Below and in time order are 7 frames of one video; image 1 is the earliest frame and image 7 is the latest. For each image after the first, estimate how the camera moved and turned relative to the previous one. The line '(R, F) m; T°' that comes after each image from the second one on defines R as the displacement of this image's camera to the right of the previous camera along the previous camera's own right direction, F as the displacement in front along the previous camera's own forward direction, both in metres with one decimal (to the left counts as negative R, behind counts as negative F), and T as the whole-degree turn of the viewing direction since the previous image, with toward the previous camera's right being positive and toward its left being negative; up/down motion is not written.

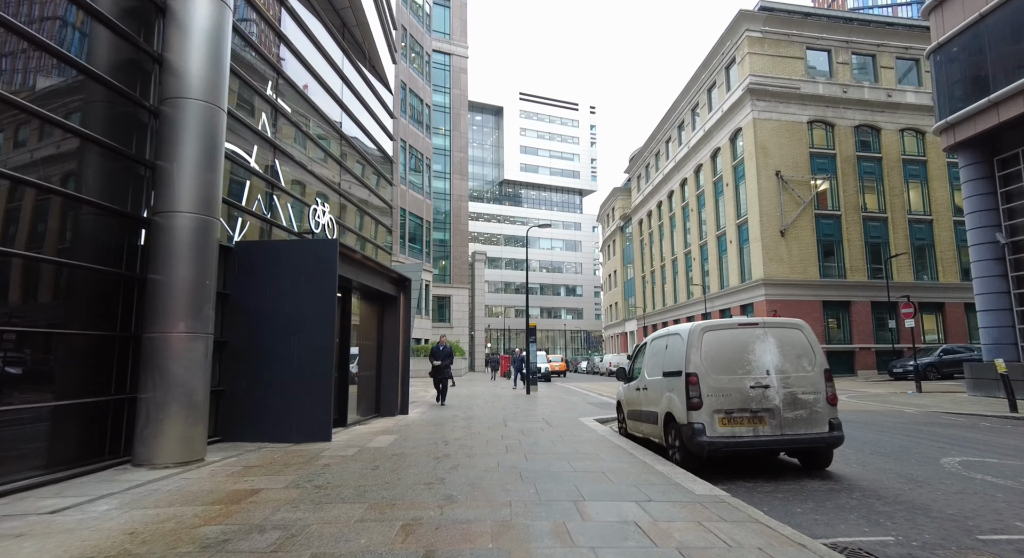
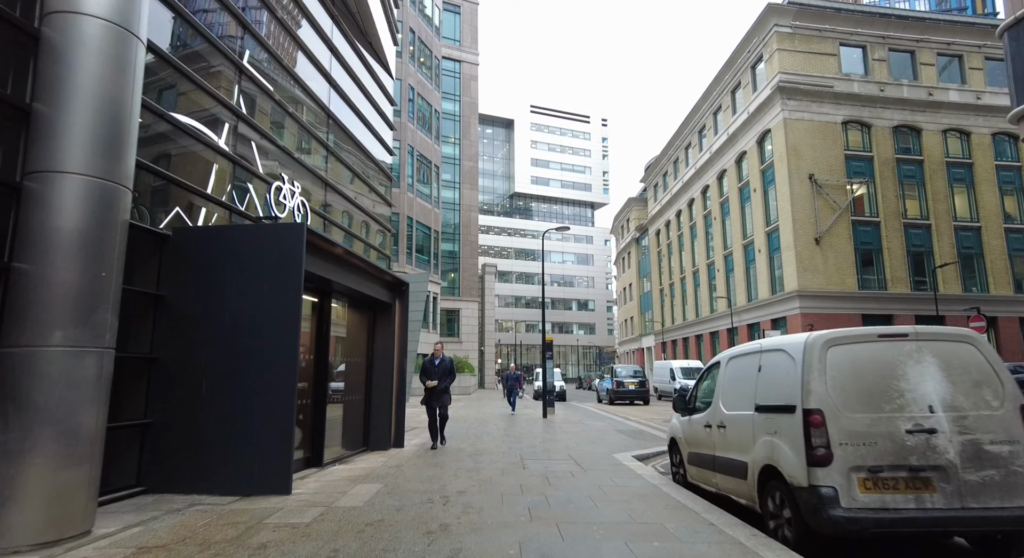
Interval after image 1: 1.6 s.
(-0.2, +2.1) m; -1°
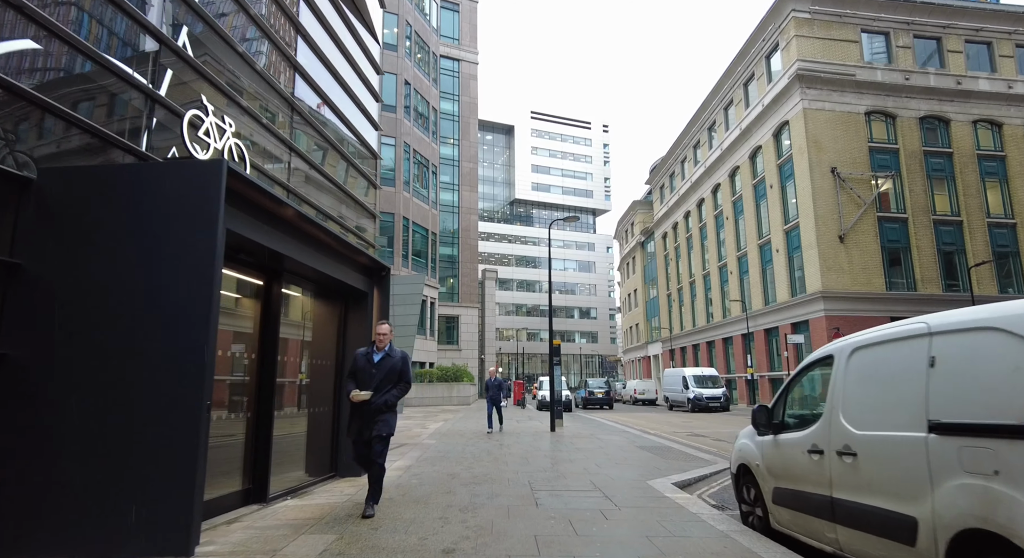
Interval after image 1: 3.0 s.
(-0.1, +2.0) m; 0°
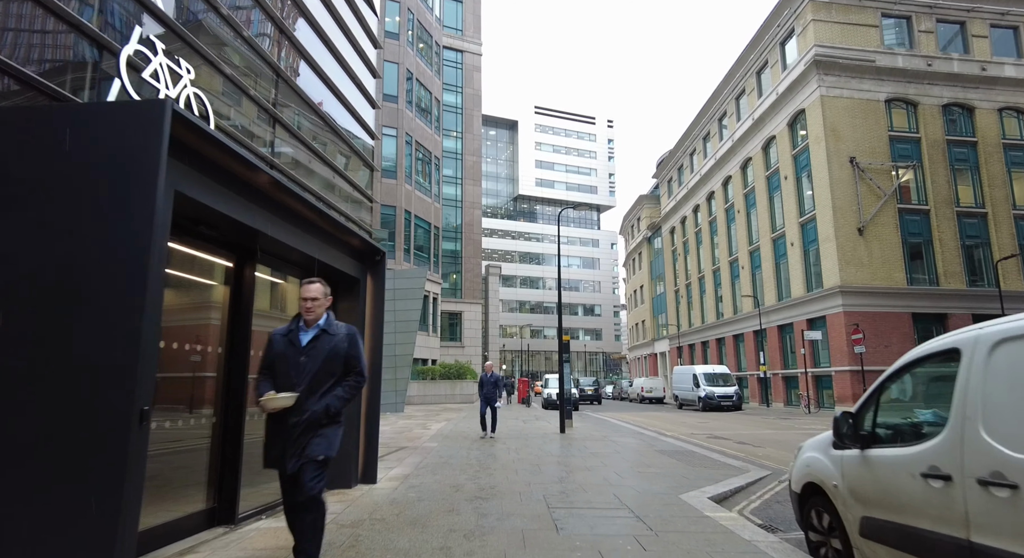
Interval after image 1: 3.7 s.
(-0.1, +1.0) m; 0°
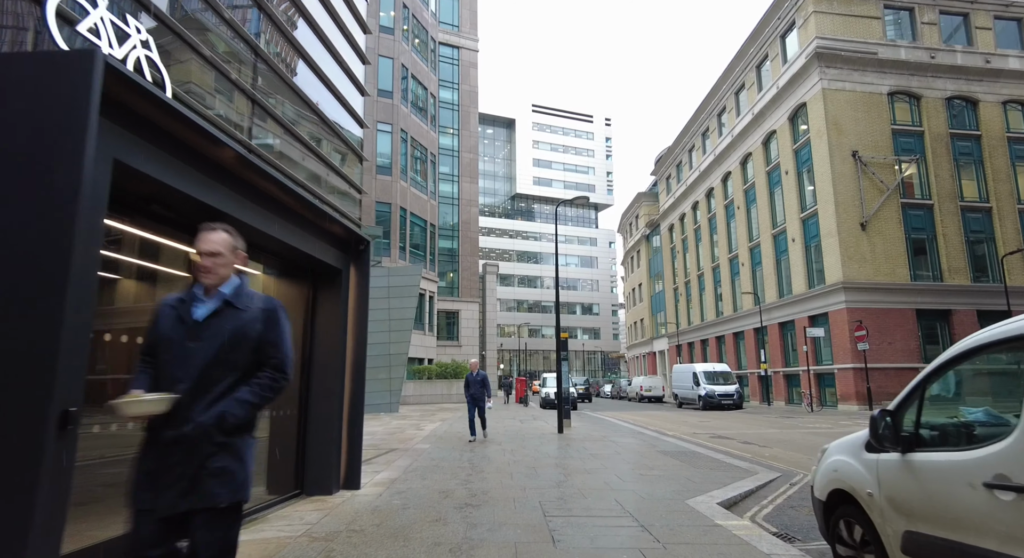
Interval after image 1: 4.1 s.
(+0.1, +0.5) m; 0°
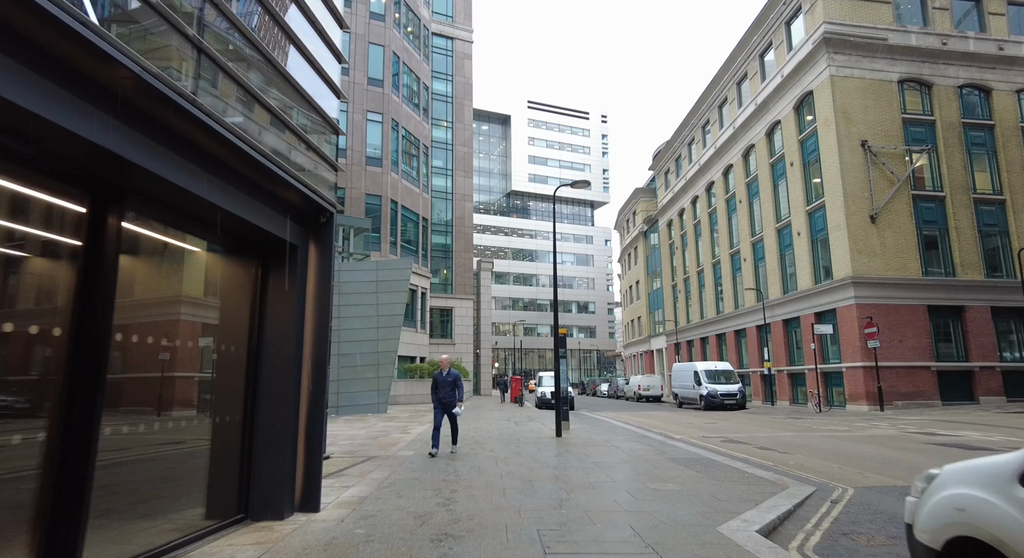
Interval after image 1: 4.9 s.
(0.0, +1.2) m; +1°
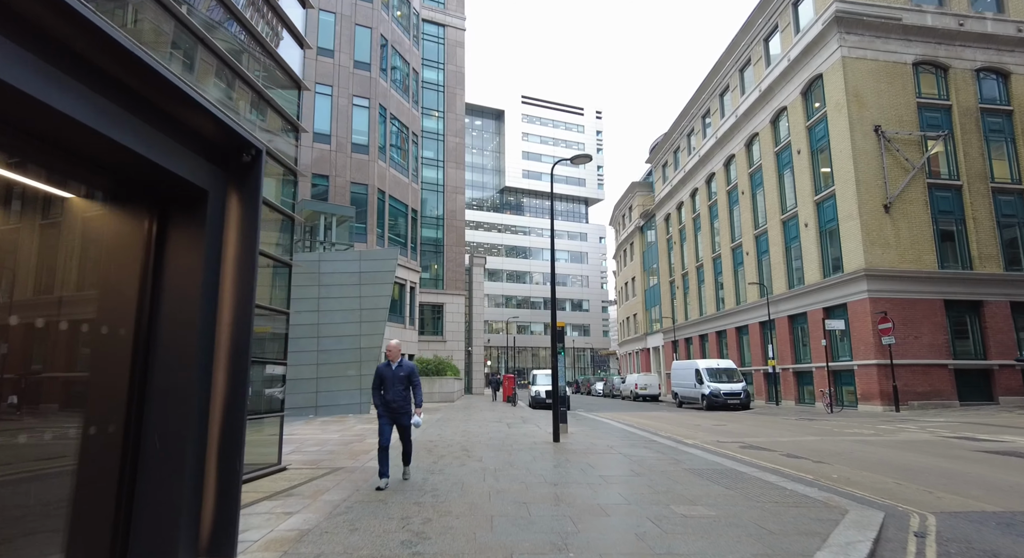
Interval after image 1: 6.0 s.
(0.0, +1.5) m; +1°
